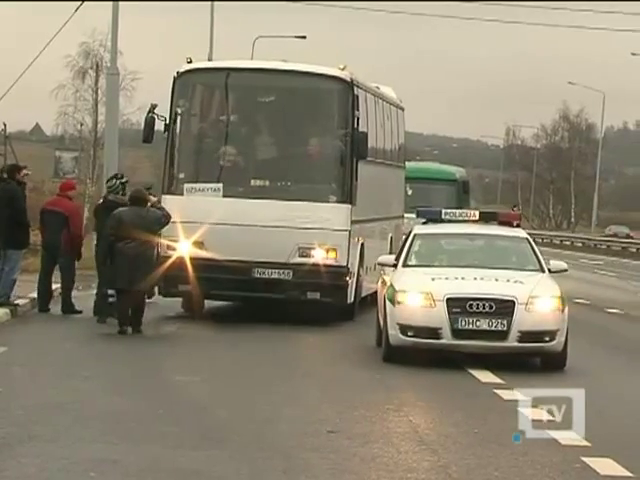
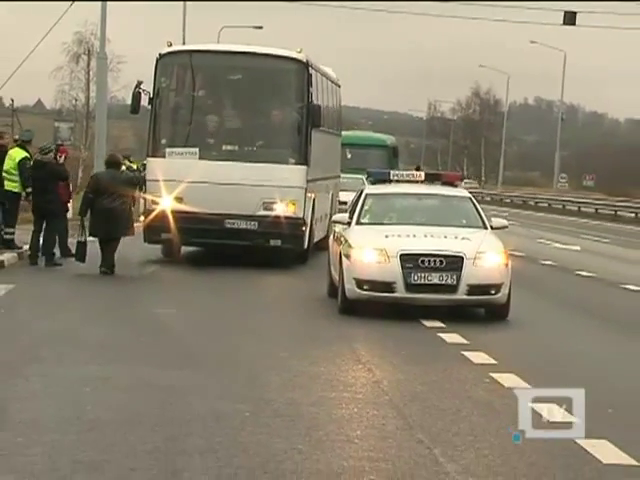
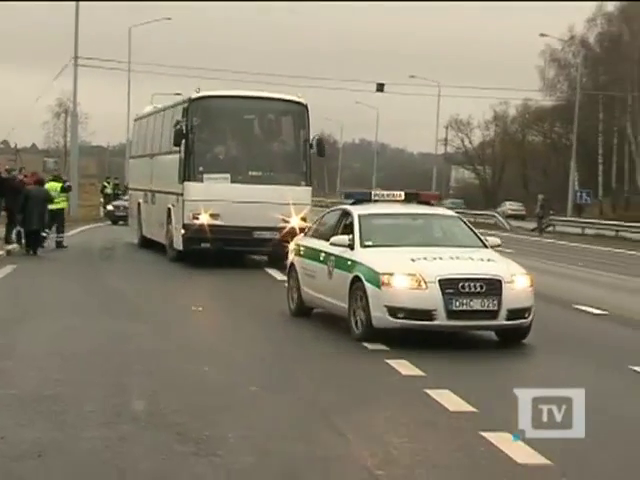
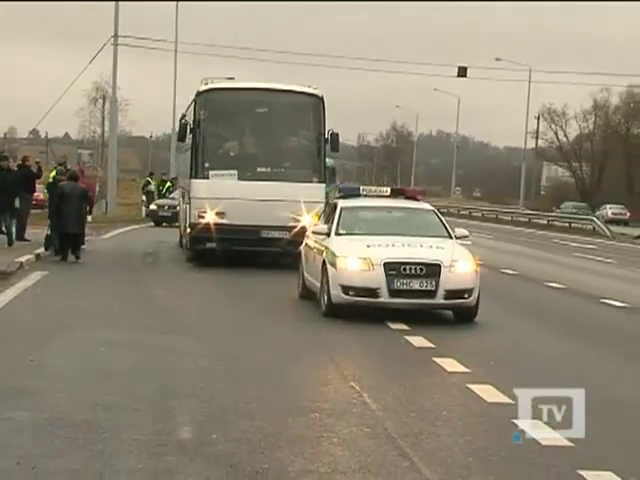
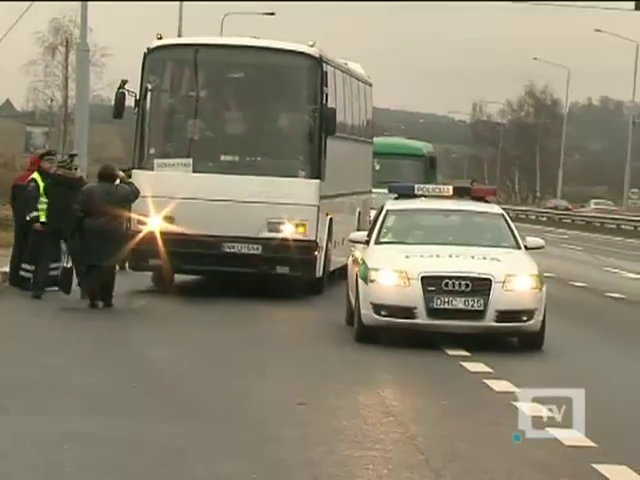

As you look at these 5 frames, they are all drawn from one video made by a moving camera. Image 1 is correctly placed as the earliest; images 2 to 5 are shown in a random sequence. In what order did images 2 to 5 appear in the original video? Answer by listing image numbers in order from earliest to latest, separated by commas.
5, 2, 4, 3
